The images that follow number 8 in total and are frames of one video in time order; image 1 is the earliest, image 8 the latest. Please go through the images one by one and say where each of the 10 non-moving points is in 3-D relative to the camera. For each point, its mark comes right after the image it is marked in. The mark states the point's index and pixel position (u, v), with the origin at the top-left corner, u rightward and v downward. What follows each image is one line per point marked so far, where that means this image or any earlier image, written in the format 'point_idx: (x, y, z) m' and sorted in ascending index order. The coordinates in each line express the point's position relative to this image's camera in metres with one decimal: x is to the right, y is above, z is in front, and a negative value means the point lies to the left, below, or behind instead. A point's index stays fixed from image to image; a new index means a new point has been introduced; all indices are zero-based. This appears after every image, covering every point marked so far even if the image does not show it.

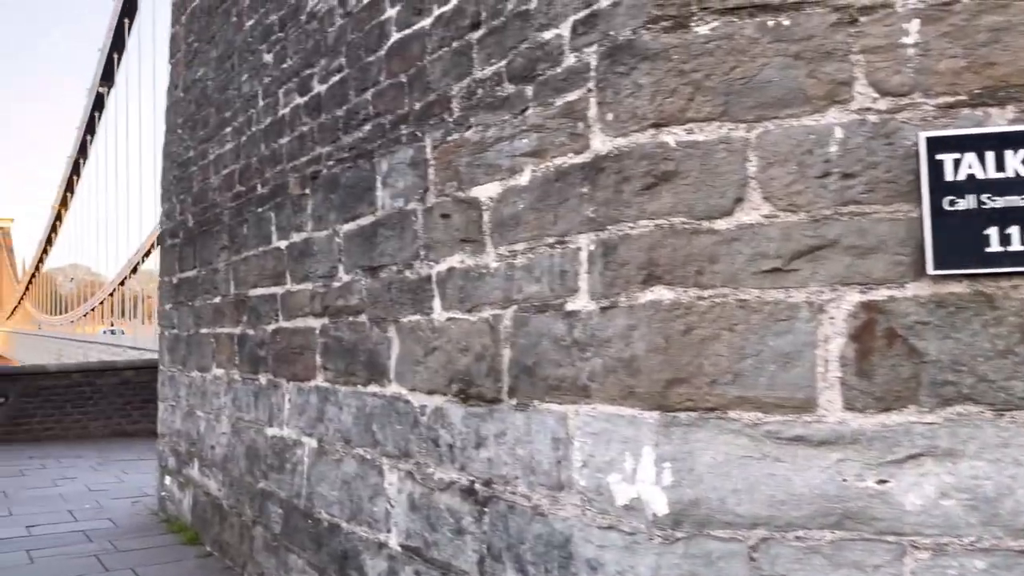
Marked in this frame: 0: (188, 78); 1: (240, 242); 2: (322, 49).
0: (-2.2, +1.4, +5.3) m
1: (-1.4, +0.2, +4.2) m
2: (-0.8, +1.0, +3.3) m
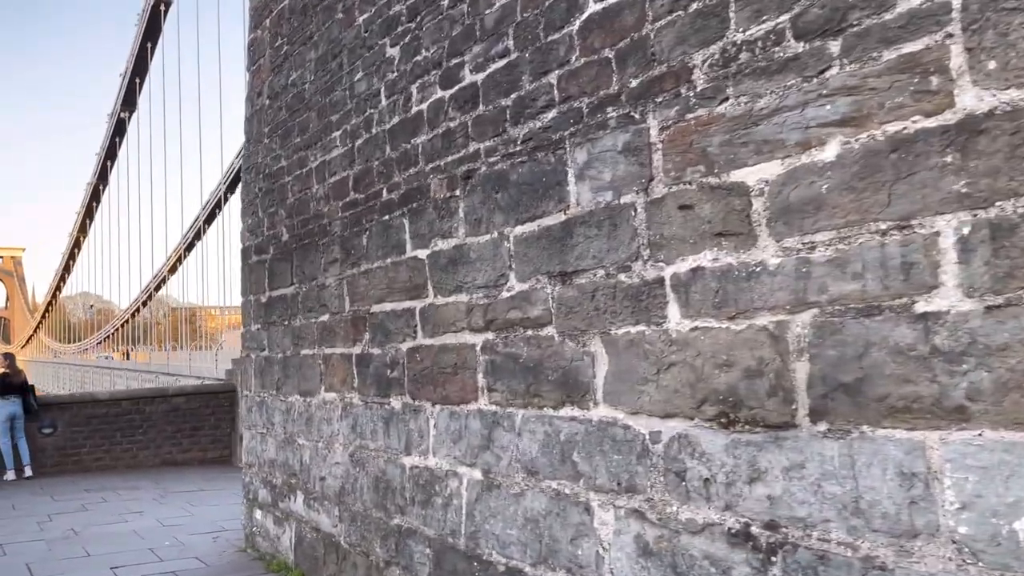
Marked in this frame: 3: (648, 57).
0: (-1.5, +1.3, +5.0) m
1: (-0.8, +0.2, +3.9) m
2: (-0.1, +1.0, +3.0) m
3: (+0.4, +0.6, +2.2) m
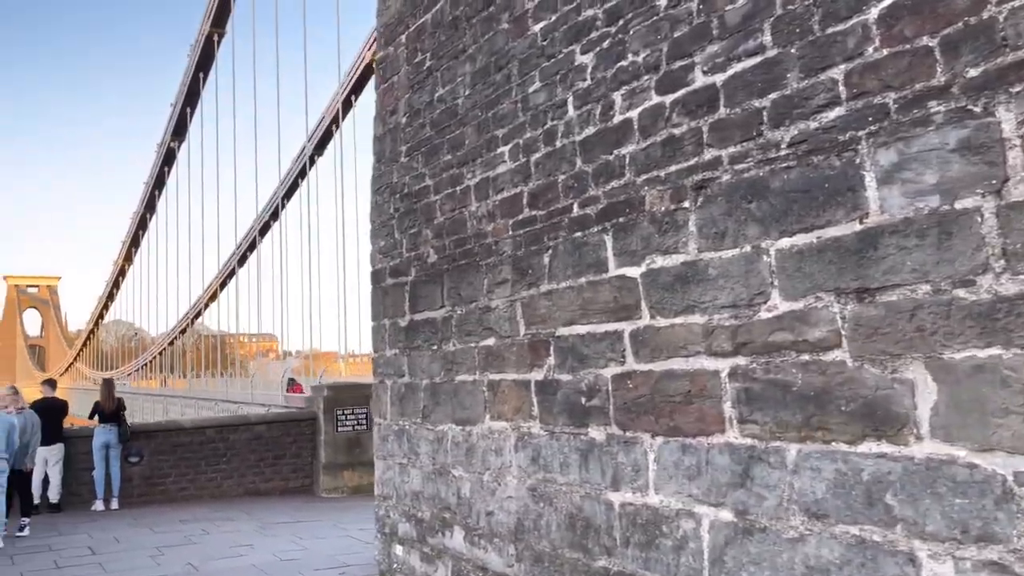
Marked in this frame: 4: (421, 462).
0: (-0.6, +1.1, +4.8) m
1: (+0.1, +0.1, +3.6) m
2: (+0.7, +0.9, +2.8) m
3: (+1.2, +0.6, +1.9) m
4: (-0.5, -1.0, +4.5) m
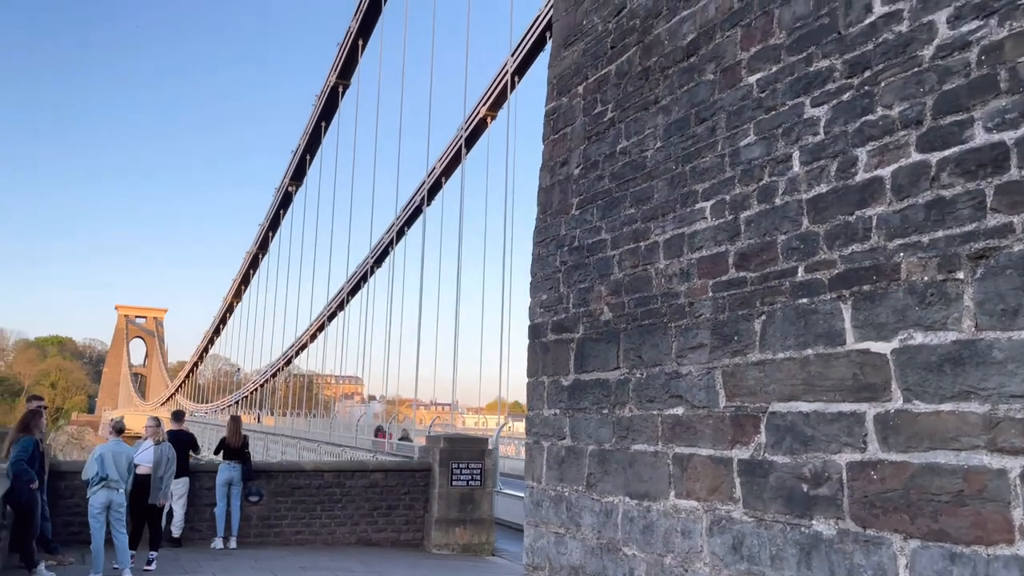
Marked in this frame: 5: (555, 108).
0: (+0.5, +0.8, +4.6) m
1: (+1.0, -0.2, +3.3) m
2: (+1.5, +0.6, +2.5) m
3: (+1.9, +0.4, +1.6) m
4: (+0.4, -1.3, +4.2) m
5: (+0.3, +1.1, +5.1) m
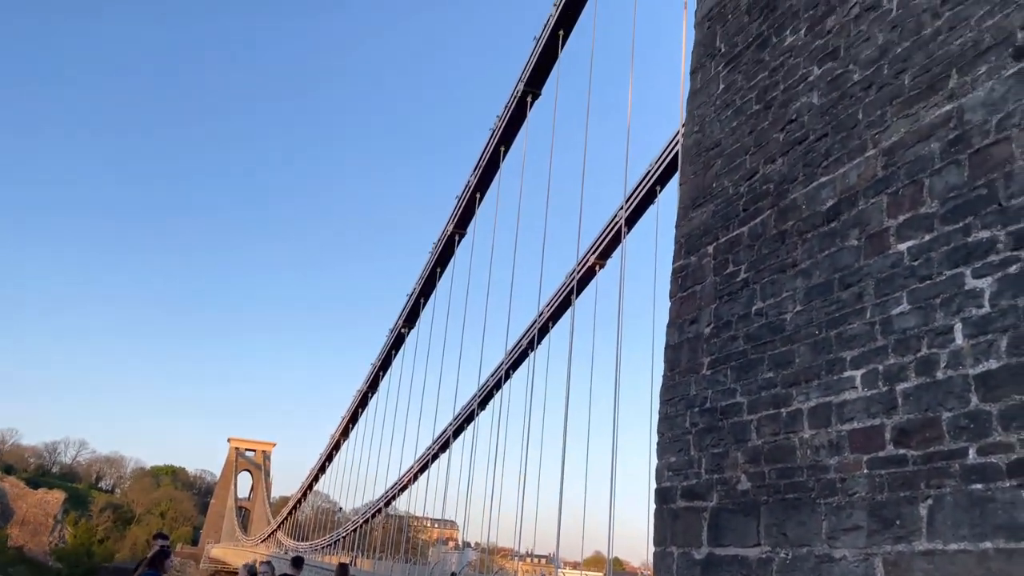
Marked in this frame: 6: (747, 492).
0: (+1.2, -0.1, +4.6) m
1: (+1.5, -0.9, +3.0) m
2: (+2.0, +0.1, +2.3) m
3: (+2.2, 0.0, +1.3) m
4: (+1.0, -2.1, +3.8) m
5: (+1.1, +0.1, +5.1) m
6: (+1.2, -1.0, +4.0) m
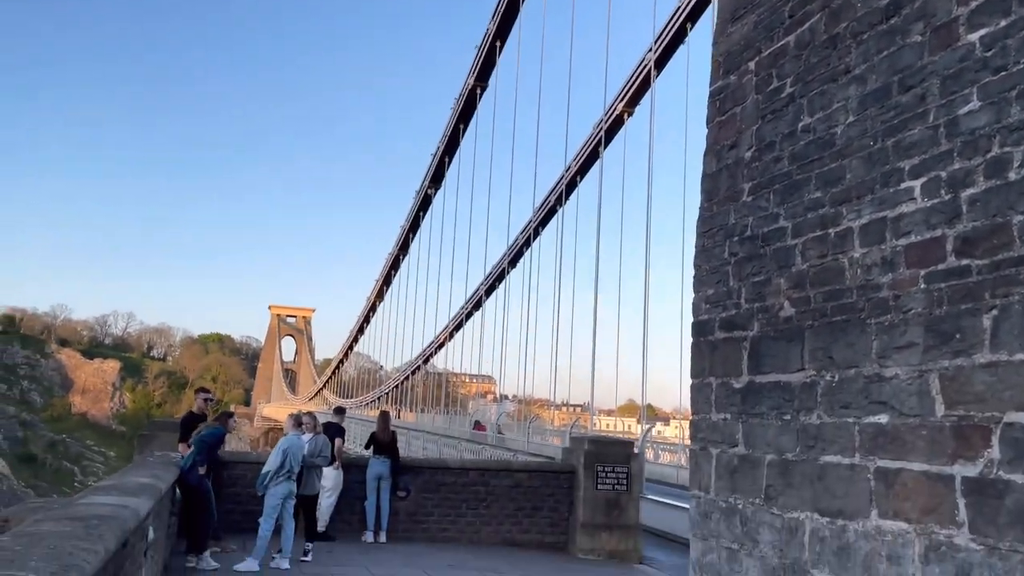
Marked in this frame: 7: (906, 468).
0: (+1.3, +0.8, +4.2) m
1: (+1.6, -0.2, +2.8) m
2: (+2.0, +0.7, +1.9) m
3: (+2.2, +0.4, +1.0) m
4: (+1.2, -1.3, +3.8) m
5: (+1.2, +1.2, +4.7) m
6: (+1.3, -0.1, +3.8) m
7: (+1.5, -0.7, +3.0) m
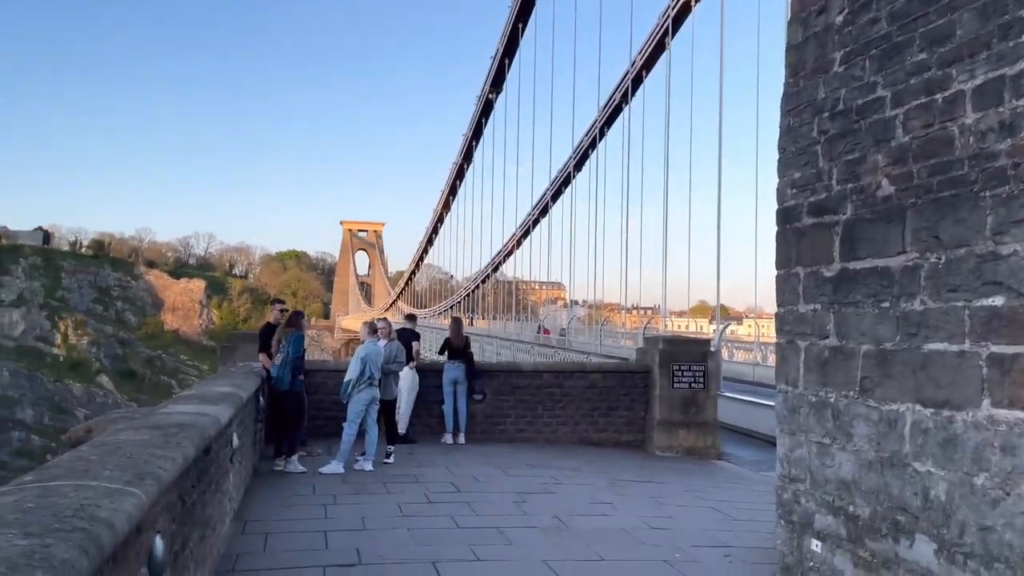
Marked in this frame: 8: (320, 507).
0: (+1.6, +1.4, +3.8) m
1: (+1.9, +0.3, +2.5) m
2: (+2.1, +1.0, +1.5) m
3: (+2.3, +0.6, +0.5) m
4: (+1.6, -0.7, +3.6) m
5: (+1.6, +1.8, +4.2) m
6: (+1.7, +0.4, +3.5) m
7: (+1.8, -0.2, +2.8) m
8: (-1.2, -1.4, +5.2) m
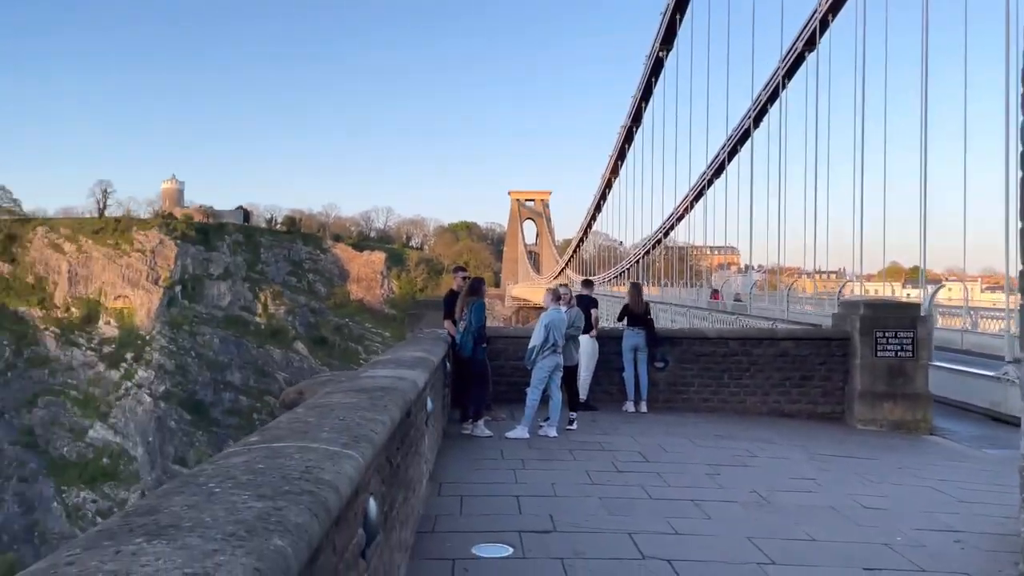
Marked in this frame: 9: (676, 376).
0: (+2.5, +1.6, +3.1) m
1: (+2.4, +0.4, +1.9) m
2: (+2.5, +1.1, +0.8) m
3: (+2.4, +0.7, -0.1) m
4: (+2.4, -0.5, +3.1) m
5: (+2.5, +2.0, +3.6) m
6: (+2.4, +0.6, +2.9) m
7: (+2.4, -0.1, +2.2) m
8: (0.0, -1.2, +5.2) m
9: (+1.7, -0.9, +8.5) m
